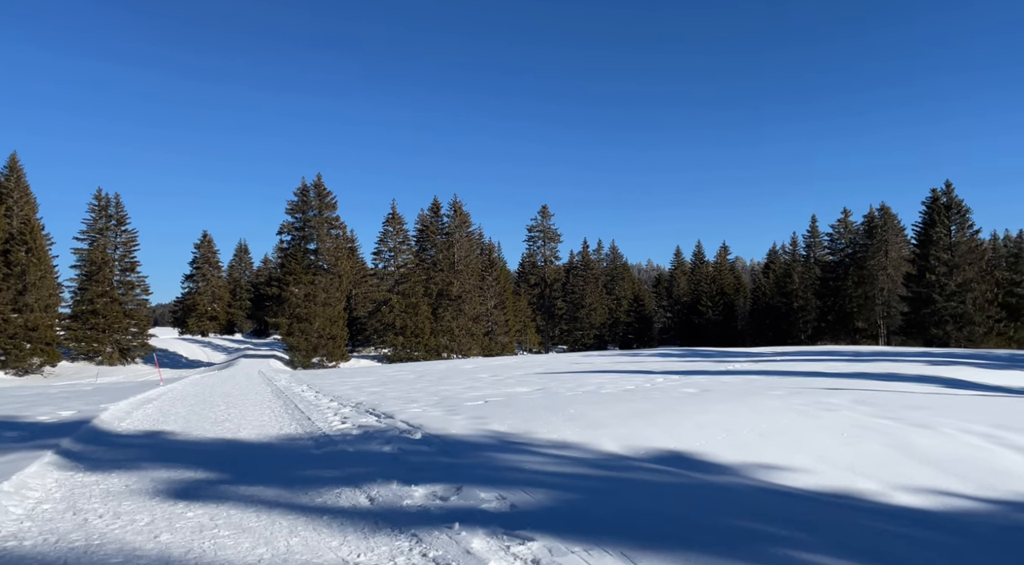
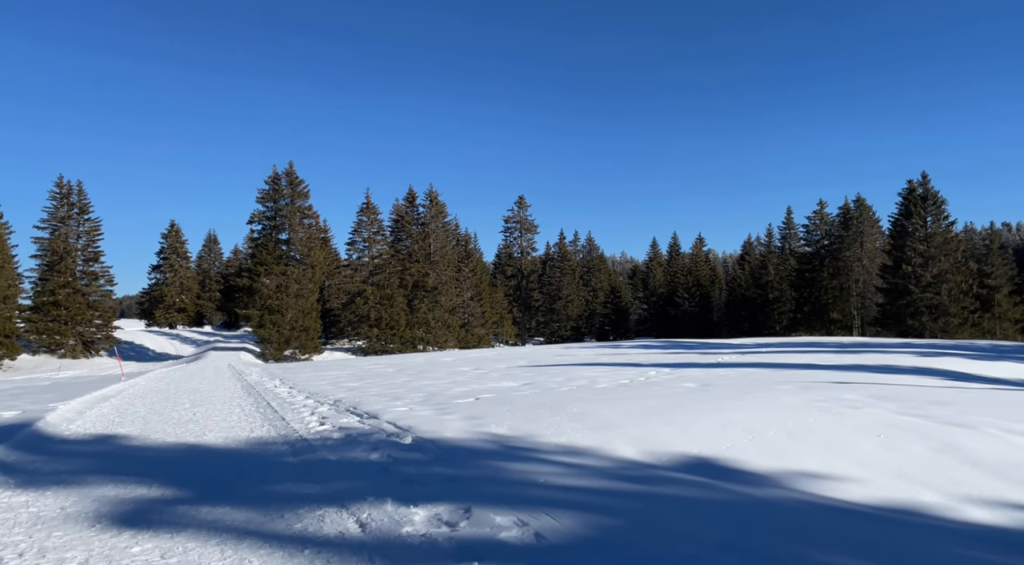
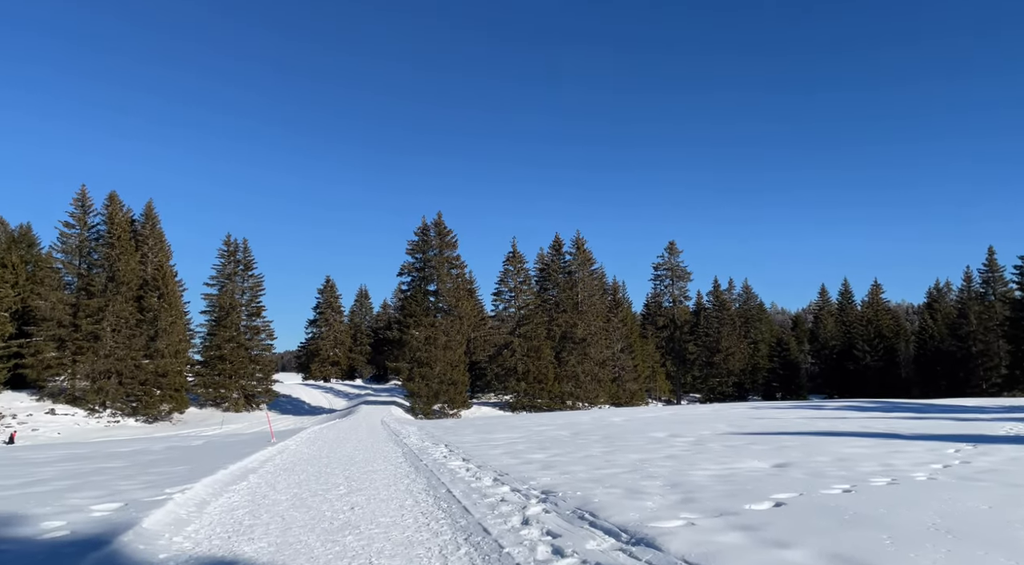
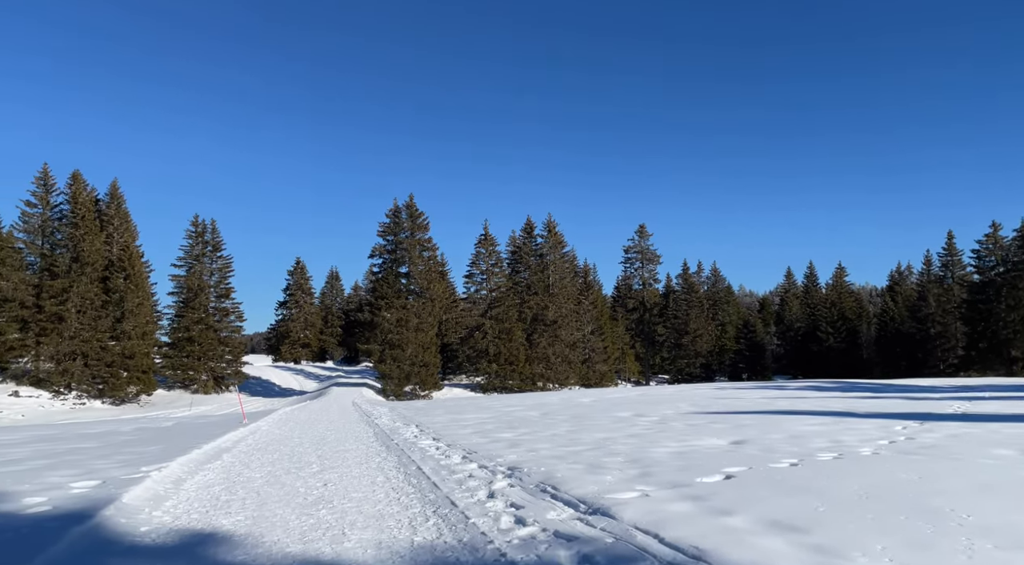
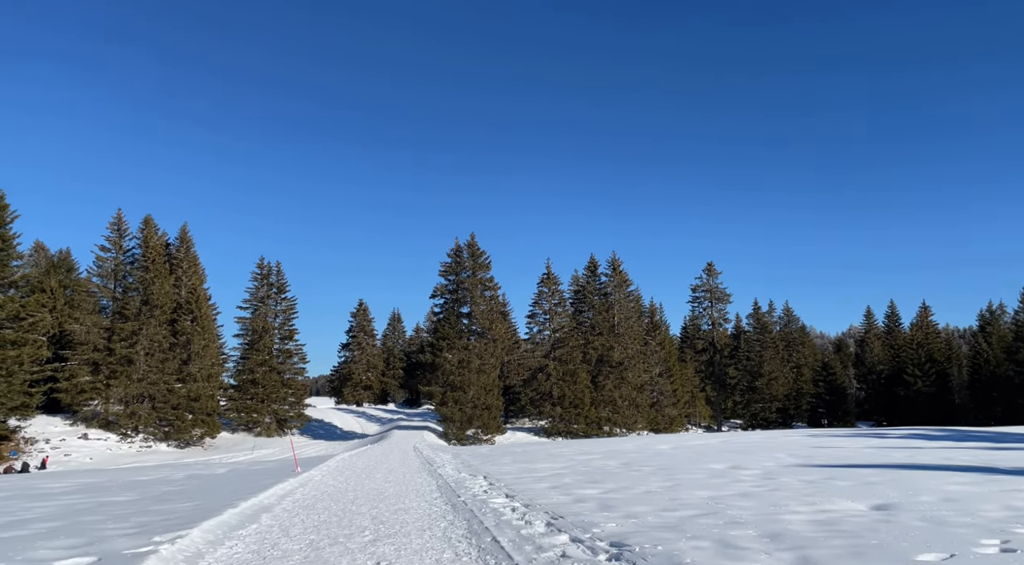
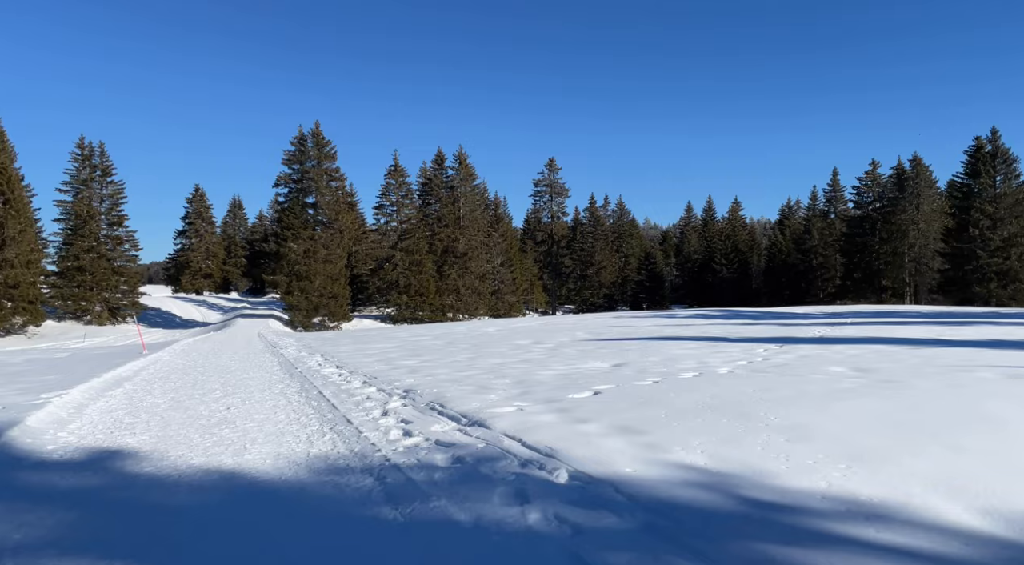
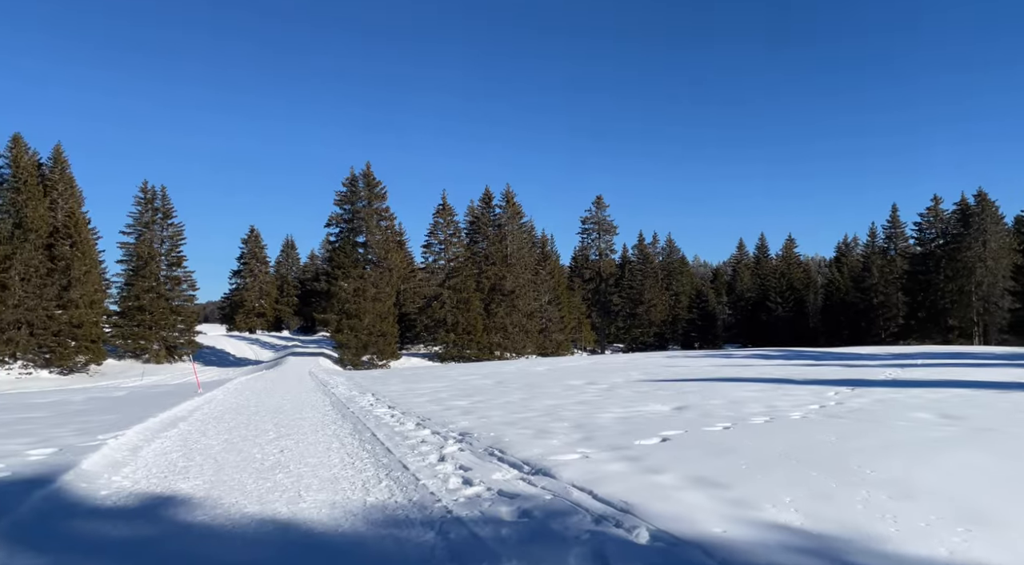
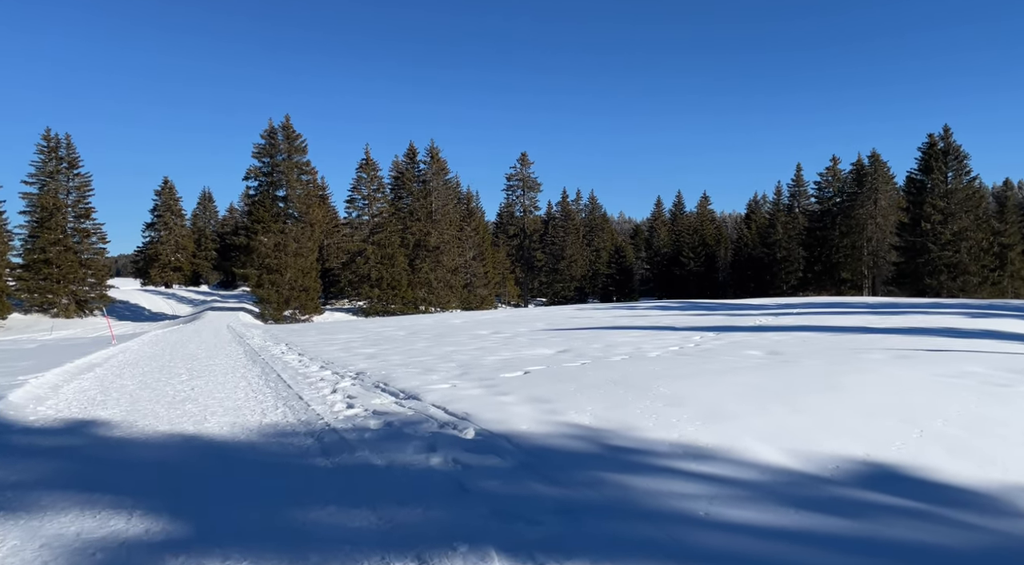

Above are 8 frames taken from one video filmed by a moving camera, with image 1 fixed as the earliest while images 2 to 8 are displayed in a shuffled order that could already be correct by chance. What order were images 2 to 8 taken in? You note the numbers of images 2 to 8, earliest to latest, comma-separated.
2, 8, 6, 7, 4, 3, 5
